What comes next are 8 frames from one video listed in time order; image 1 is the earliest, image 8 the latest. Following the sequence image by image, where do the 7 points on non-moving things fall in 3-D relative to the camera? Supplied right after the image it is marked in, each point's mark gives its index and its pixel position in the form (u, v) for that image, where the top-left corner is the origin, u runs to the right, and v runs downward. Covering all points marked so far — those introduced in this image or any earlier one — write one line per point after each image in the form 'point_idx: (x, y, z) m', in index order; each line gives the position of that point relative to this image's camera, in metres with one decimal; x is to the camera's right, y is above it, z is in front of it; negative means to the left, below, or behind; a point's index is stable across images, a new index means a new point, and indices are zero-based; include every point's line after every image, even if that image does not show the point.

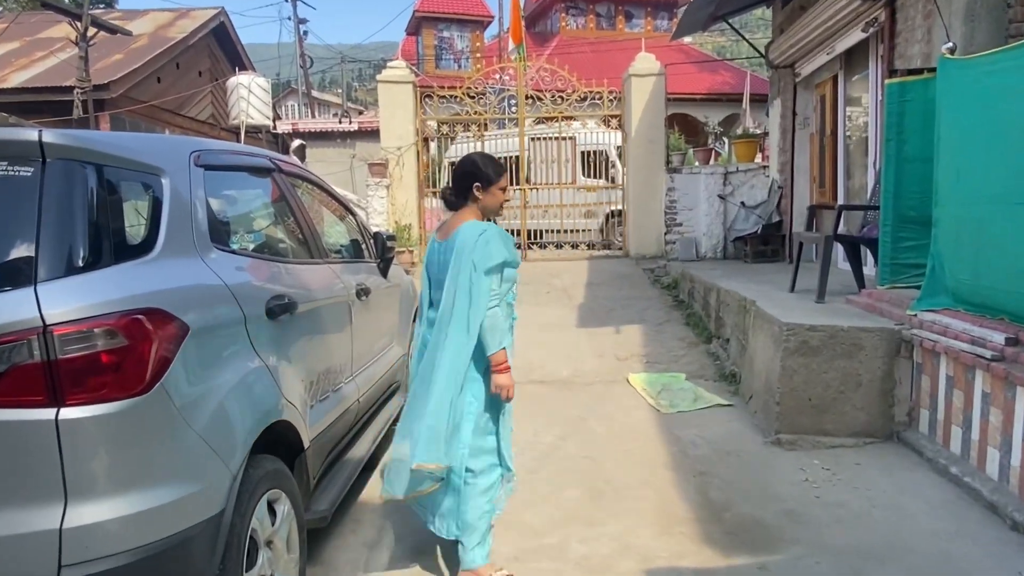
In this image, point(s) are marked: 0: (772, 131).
0: (+3.0, +1.8, +9.5) m
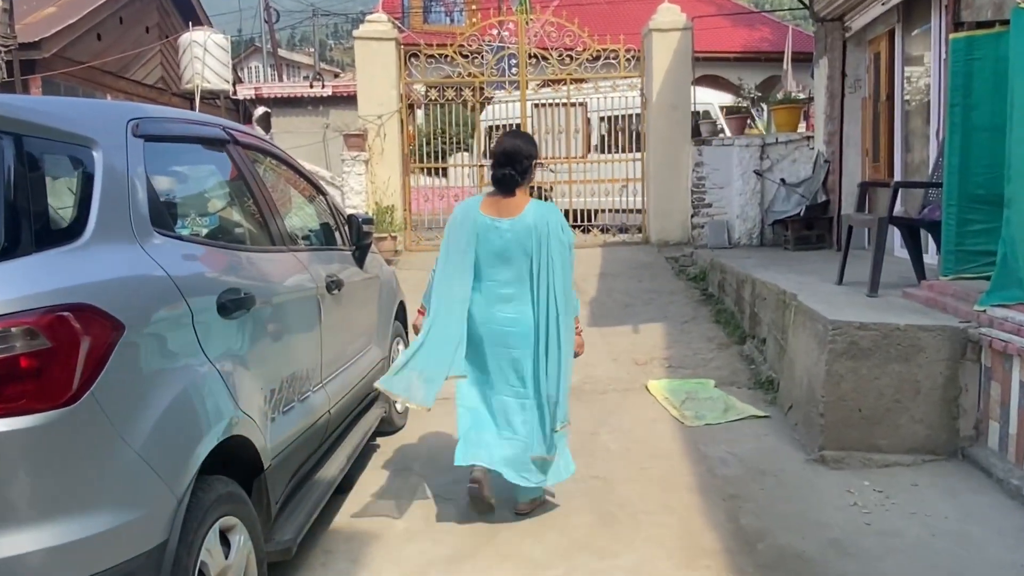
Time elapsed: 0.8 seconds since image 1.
0: (+3.1, +1.9, +8.8) m
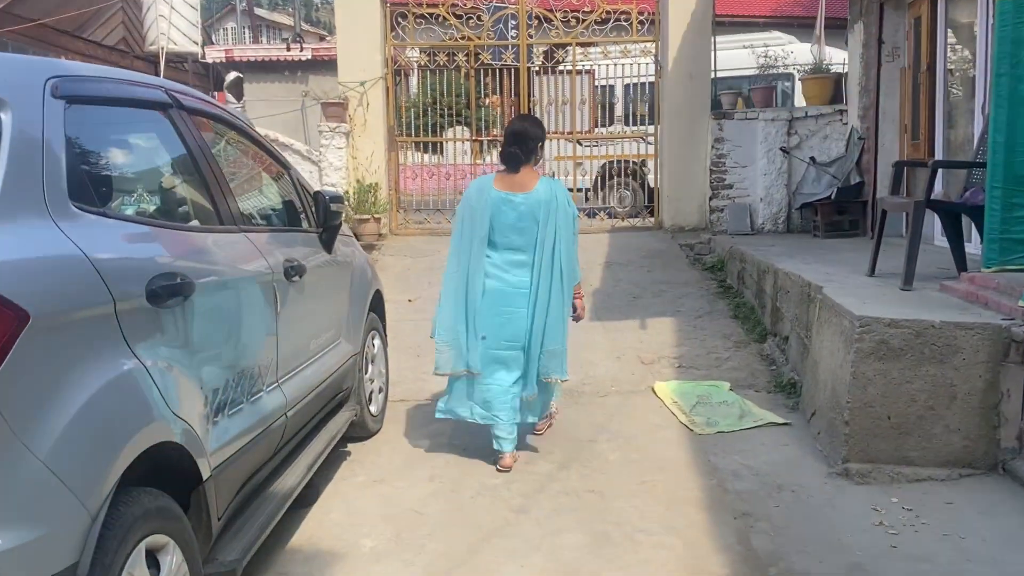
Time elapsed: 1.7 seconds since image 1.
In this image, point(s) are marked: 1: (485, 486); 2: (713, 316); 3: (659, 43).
0: (+3.1, +2.0, +8.2) m
1: (-0.1, -0.9, +3.8) m
2: (+1.4, -0.2, +6.4) m
3: (+1.5, +2.4, +8.9) m
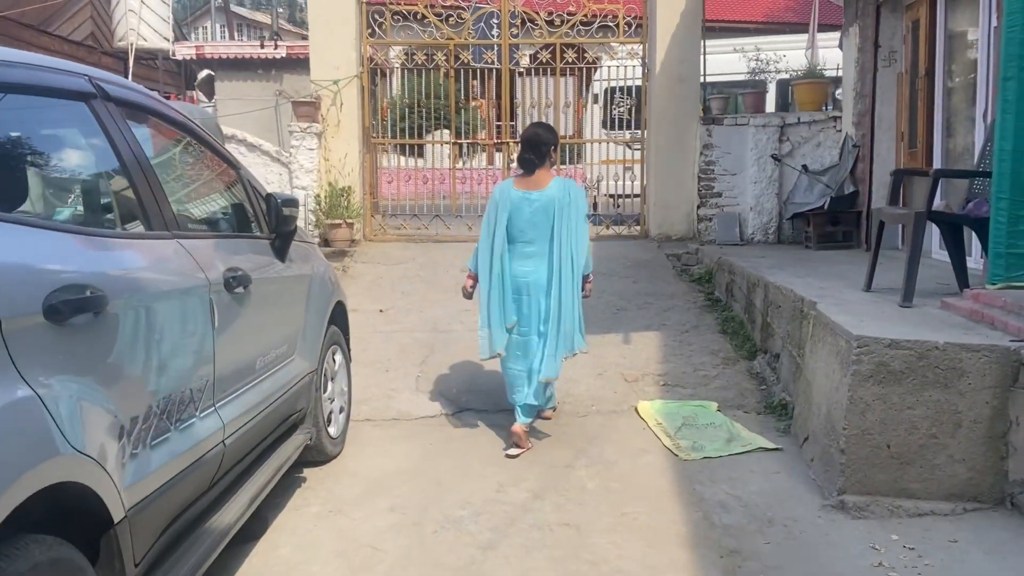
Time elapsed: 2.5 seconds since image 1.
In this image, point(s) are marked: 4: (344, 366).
0: (+3.0, +1.9, +8.0) m
1: (-0.2, -0.9, +3.5) m
2: (+1.3, -0.3, +6.1) m
3: (+1.3, +2.3, +8.7) m
4: (-0.8, -0.4, +4.4) m
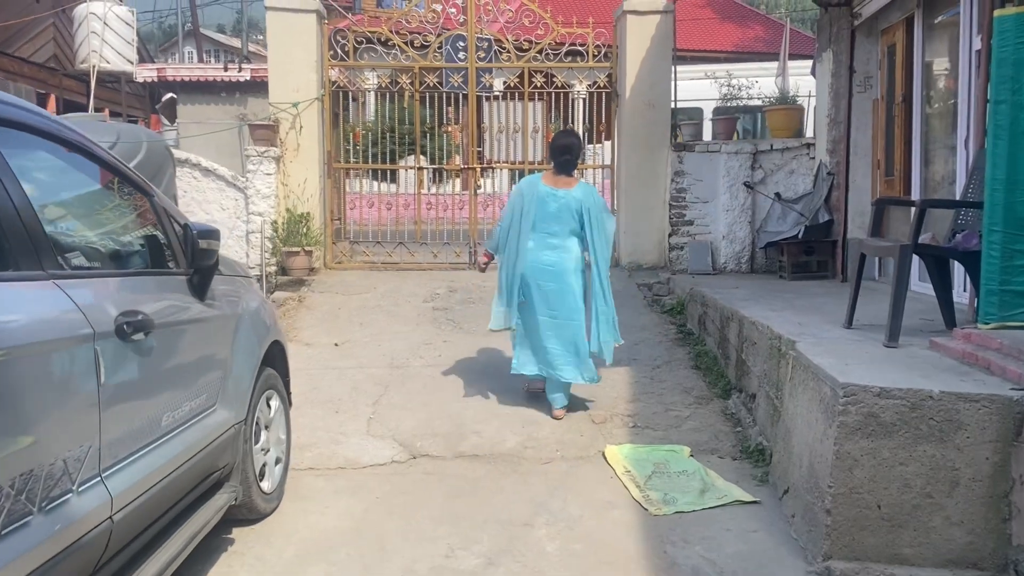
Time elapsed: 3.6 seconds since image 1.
0: (+2.7, +1.7, +7.7) m
1: (-0.4, -1.1, +3.1) m
2: (+1.0, -0.5, +5.8) m
3: (+1.0, +2.1, +8.4) m
4: (-1.0, -0.6, +4.0) m
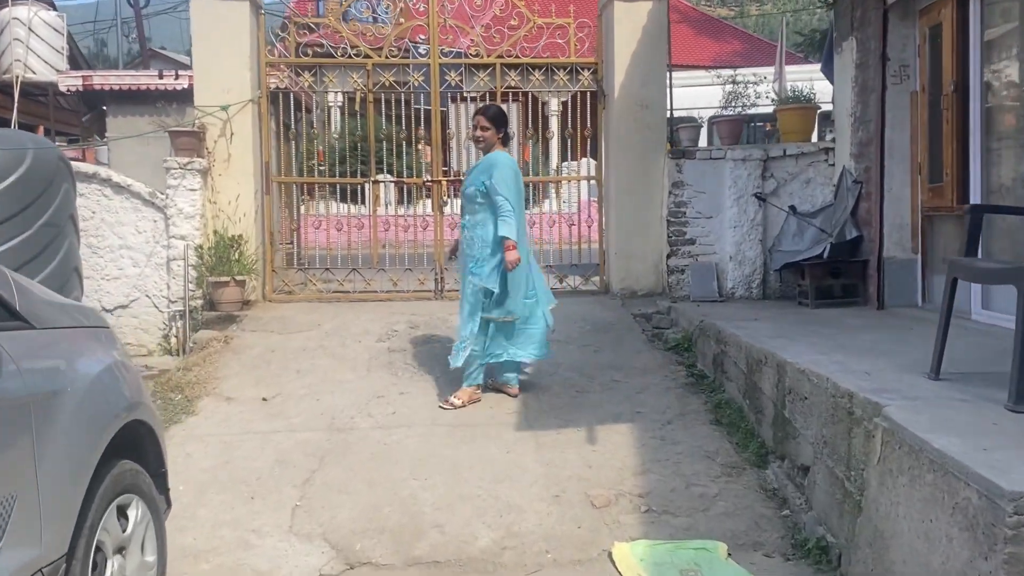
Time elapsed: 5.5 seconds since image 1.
0: (+2.5, +1.4, +6.6) m
1: (-0.5, -1.2, +1.9) m
2: (+0.9, -0.7, +4.6) m
3: (+0.8, +1.8, +7.3) m
4: (-1.1, -0.7, +2.8) m
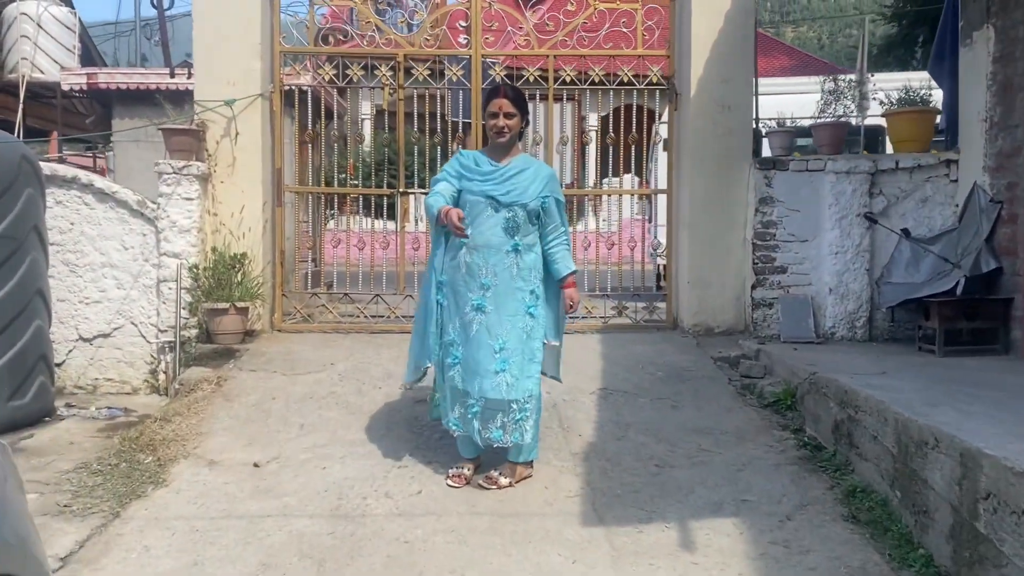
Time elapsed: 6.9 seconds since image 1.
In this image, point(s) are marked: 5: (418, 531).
0: (+2.8, +1.2, +5.4) m
1: (-0.3, -1.3, +0.7) m
2: (+1.2, -0.9, +3.4) m
3: (+1.2, +1.6, +6.1) m
4: (-0.9, -0.9, +1.7) m
5: (-0.3, -0.9, +3.3) m
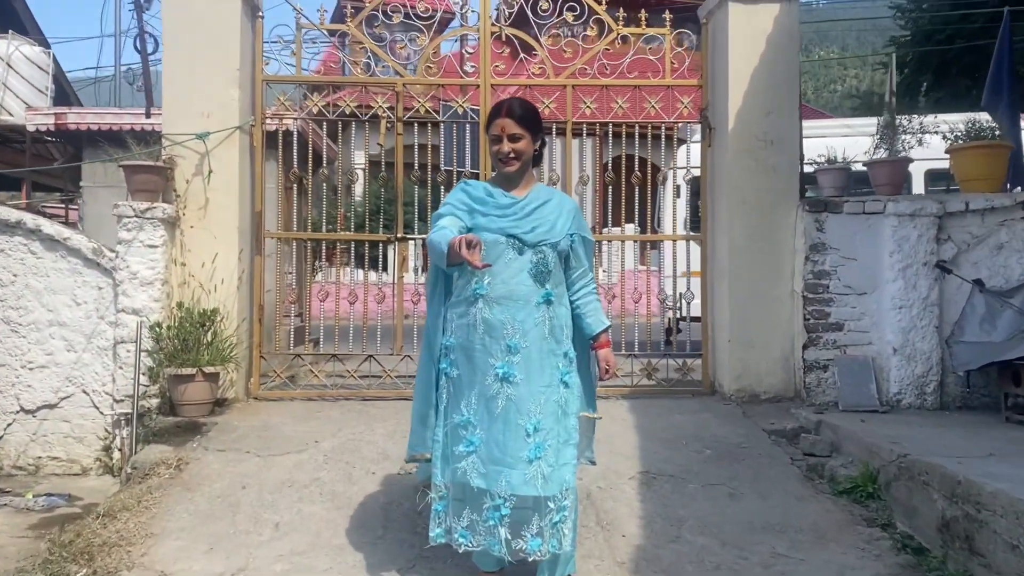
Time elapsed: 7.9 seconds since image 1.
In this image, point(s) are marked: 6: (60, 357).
0: (+2.9, +0.9, +4.8) m
1: (-0.2, -1.4, -0.1) m
2: (+1.3, -1.1, +2.6) m
3: (+1.2, +1.2, +5.5) m
4: (-0.8, -1.0, +0.8) m
5: (-0.2, -1.1, +2.4) m
6: (-2.5, -0.4, +4.8) m
